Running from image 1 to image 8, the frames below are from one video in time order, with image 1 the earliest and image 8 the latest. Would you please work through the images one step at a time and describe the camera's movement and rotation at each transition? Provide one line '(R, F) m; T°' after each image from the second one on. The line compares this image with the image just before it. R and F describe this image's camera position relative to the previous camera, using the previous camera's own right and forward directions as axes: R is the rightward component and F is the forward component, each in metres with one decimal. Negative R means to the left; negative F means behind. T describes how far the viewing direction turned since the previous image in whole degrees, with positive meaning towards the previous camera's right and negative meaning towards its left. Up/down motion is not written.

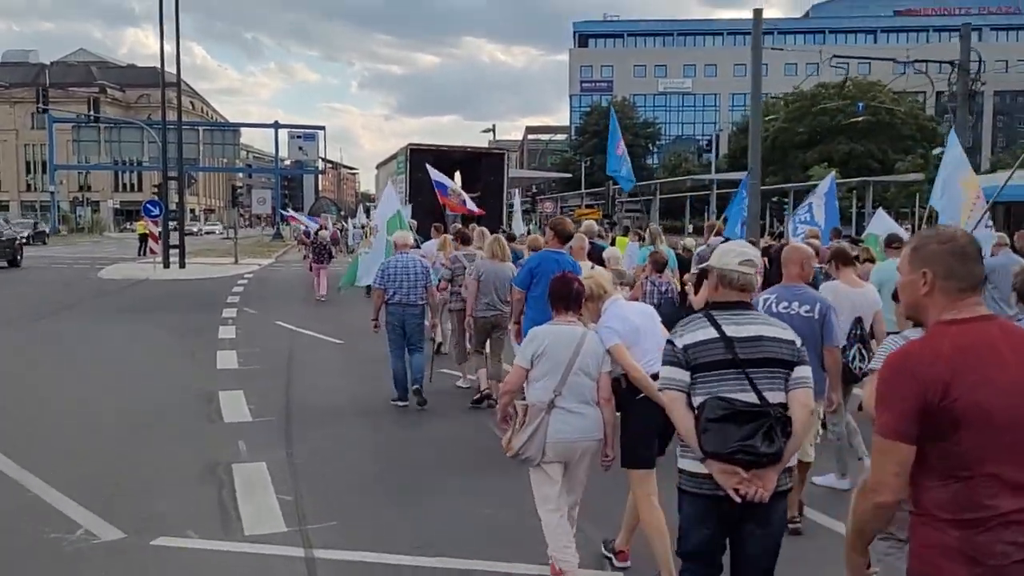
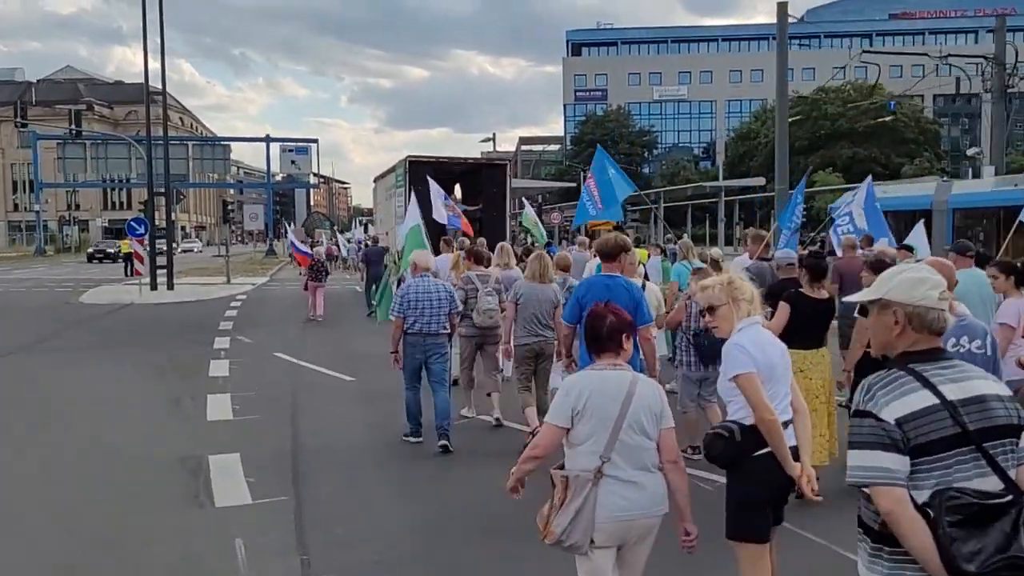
(-0.4, +1.2) m; 0°
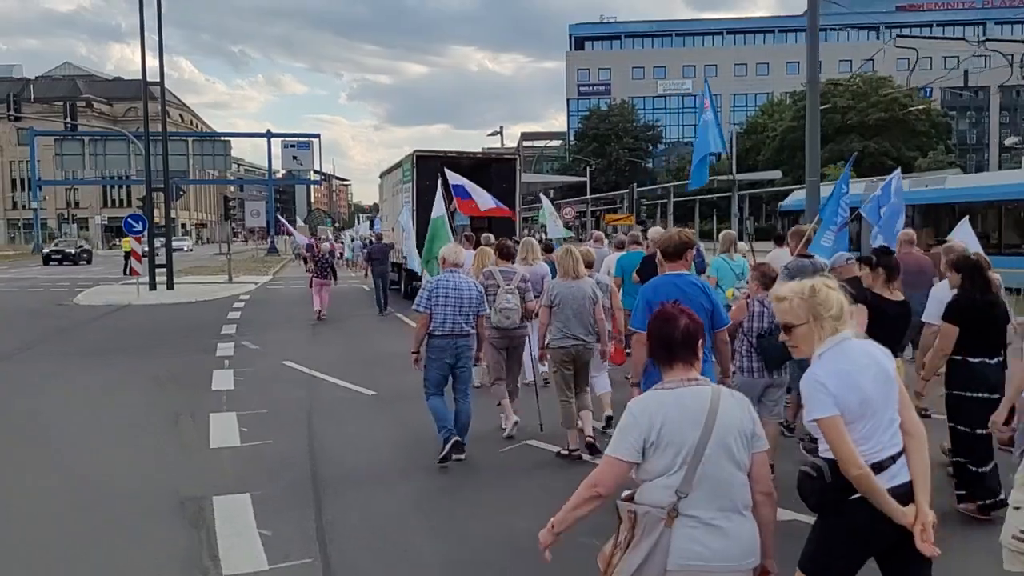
(-0.3, +0.8) m; 0°
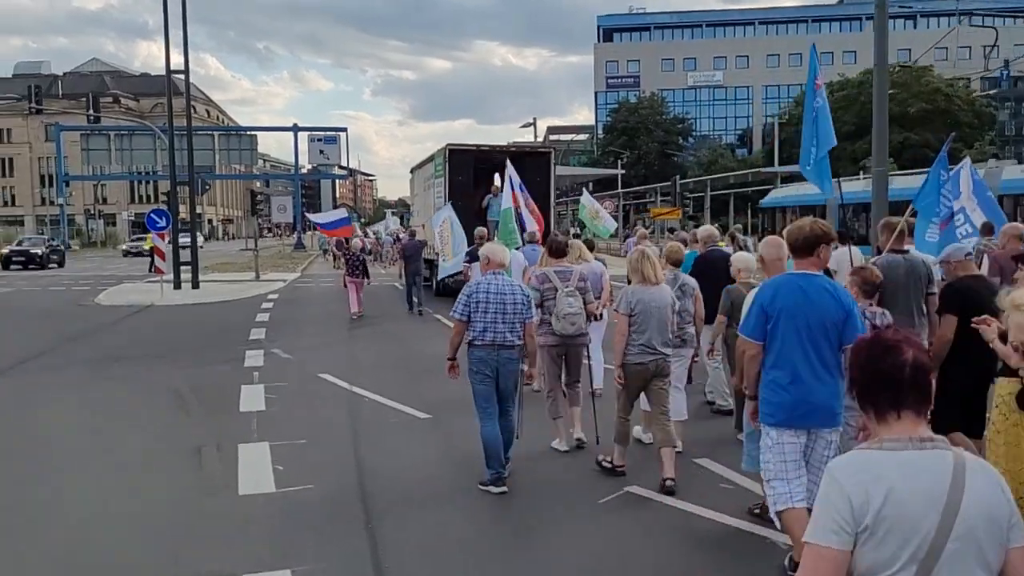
(-0.3, +0.9) m; -2°
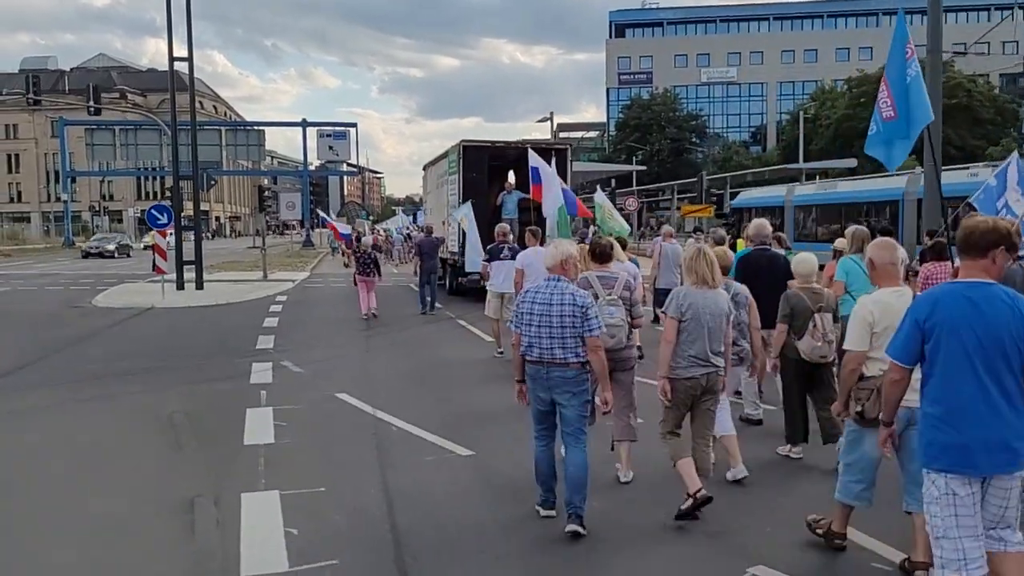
(-0.3, +0.9) m; 0°
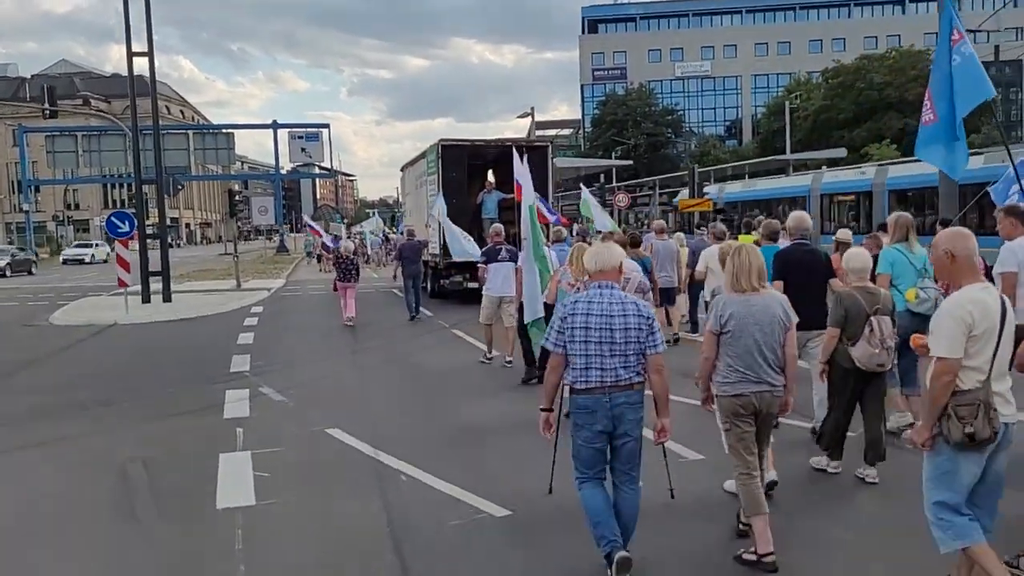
(-0.3, +1.0) m; +2°
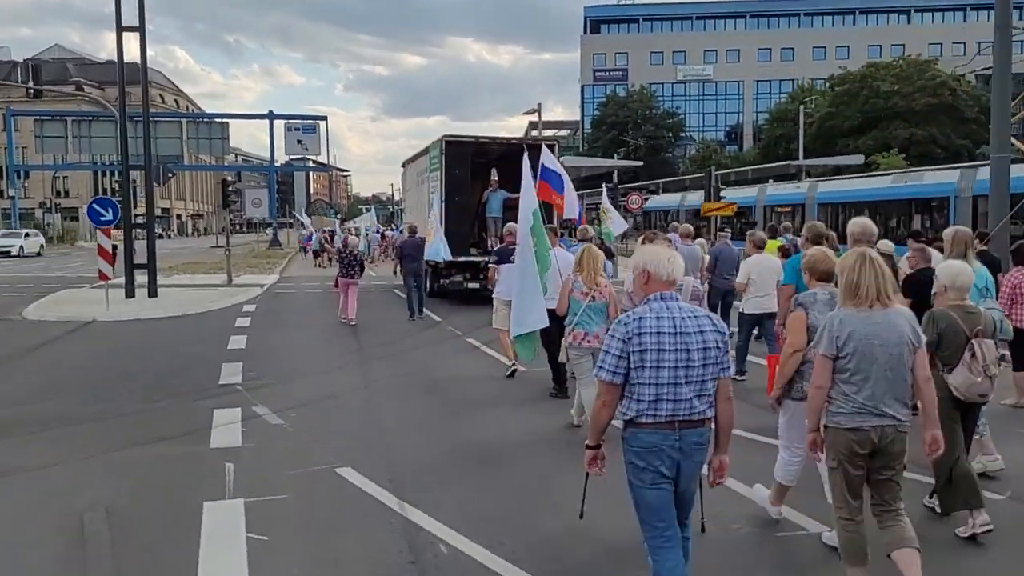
(-0.3, +1.0) m; +1°
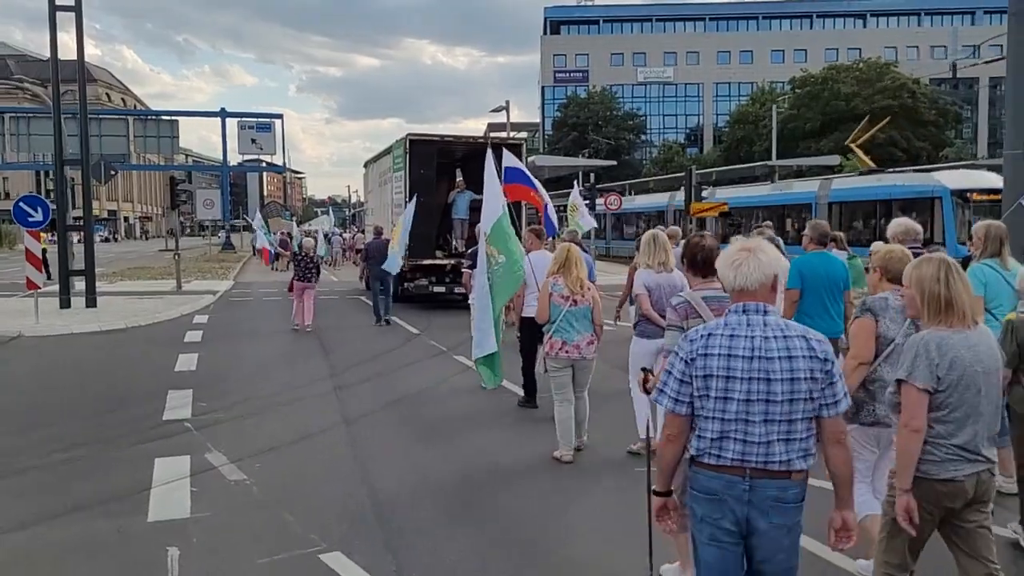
(-0.3, +1.1) m; +3°
